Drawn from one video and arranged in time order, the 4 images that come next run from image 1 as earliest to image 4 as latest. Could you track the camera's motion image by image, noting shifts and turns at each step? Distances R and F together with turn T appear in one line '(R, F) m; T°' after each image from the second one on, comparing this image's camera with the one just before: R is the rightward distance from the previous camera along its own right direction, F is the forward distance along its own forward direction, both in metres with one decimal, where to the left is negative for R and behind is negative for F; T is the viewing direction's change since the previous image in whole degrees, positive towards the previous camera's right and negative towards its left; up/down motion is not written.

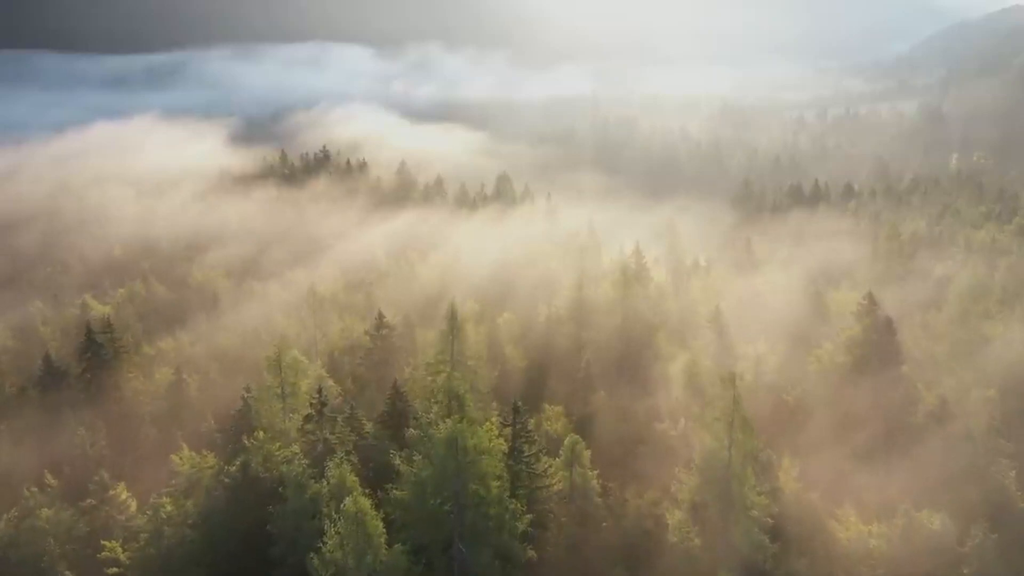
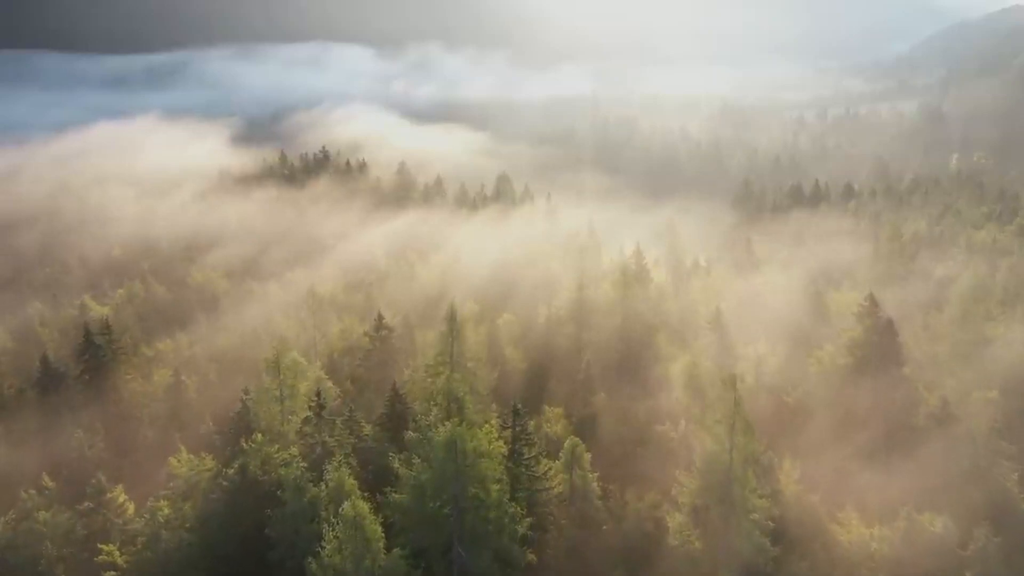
(0.0, +0.2) m; 0°
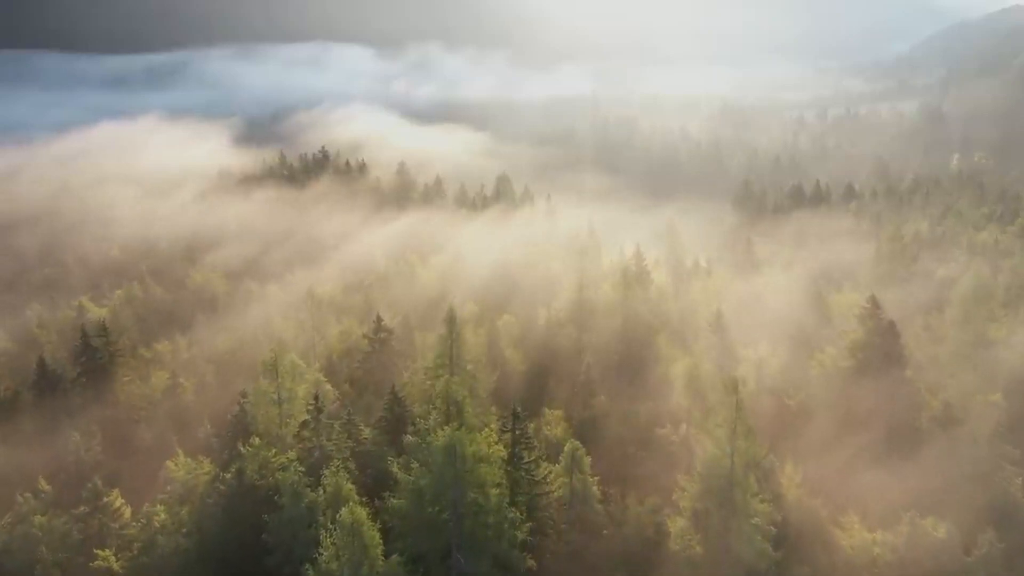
(0.0, +0.4) m; 0°
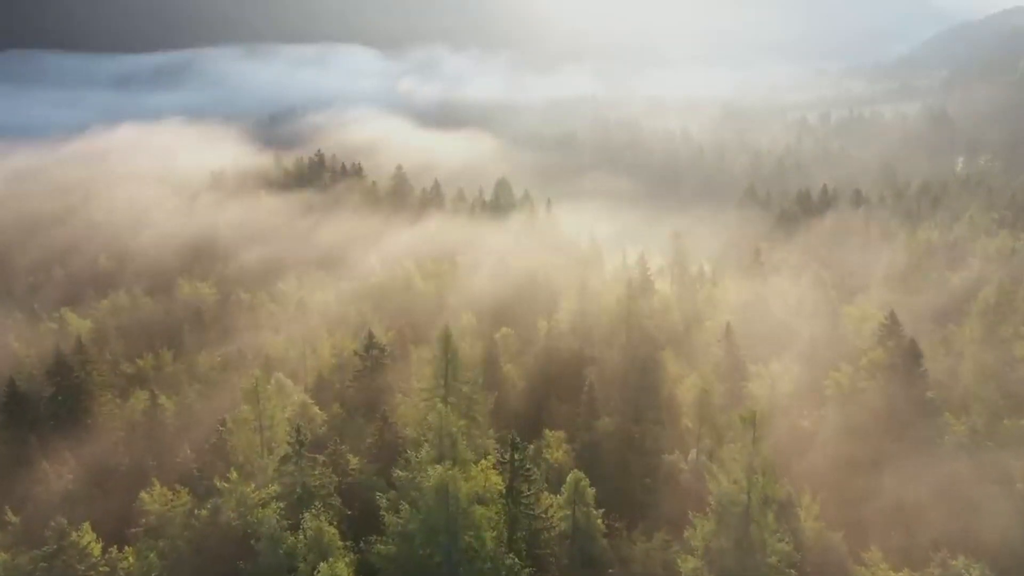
(+0.1, +3.2) m; 0°
